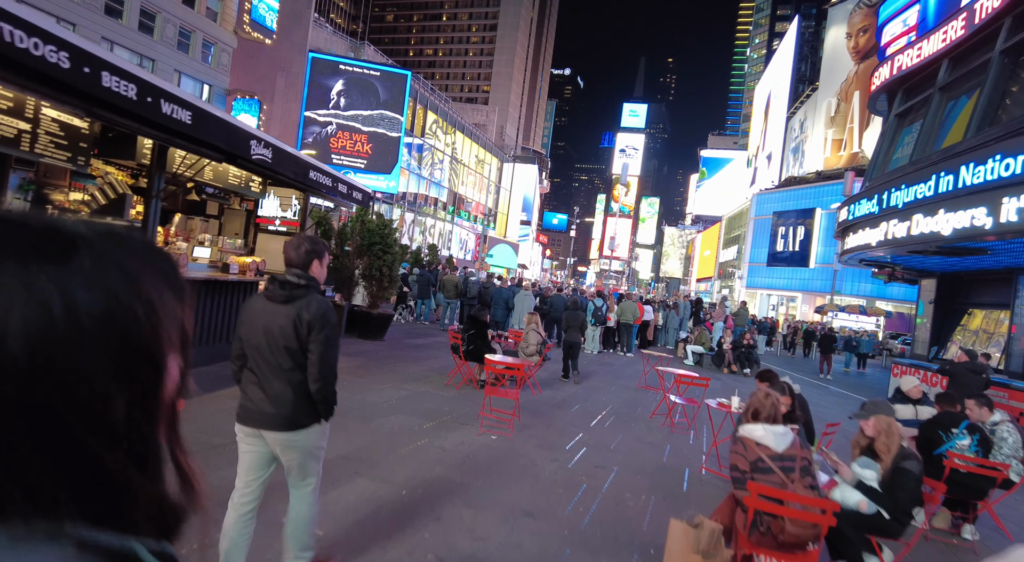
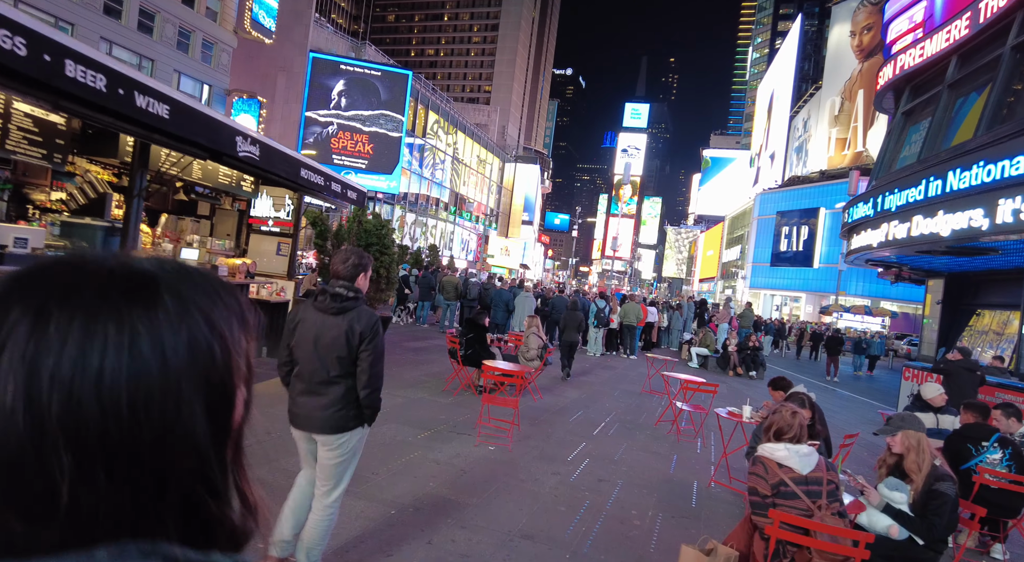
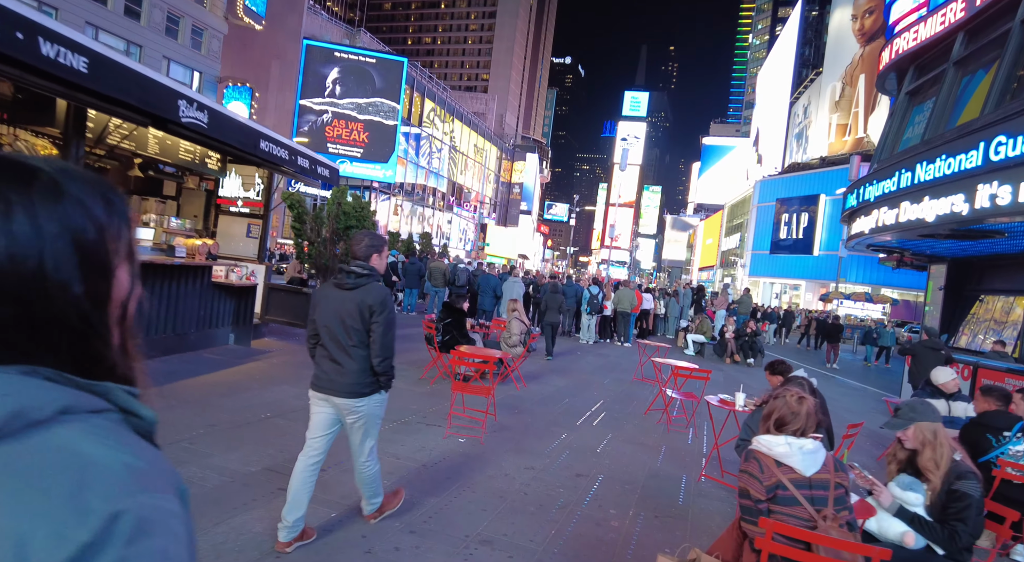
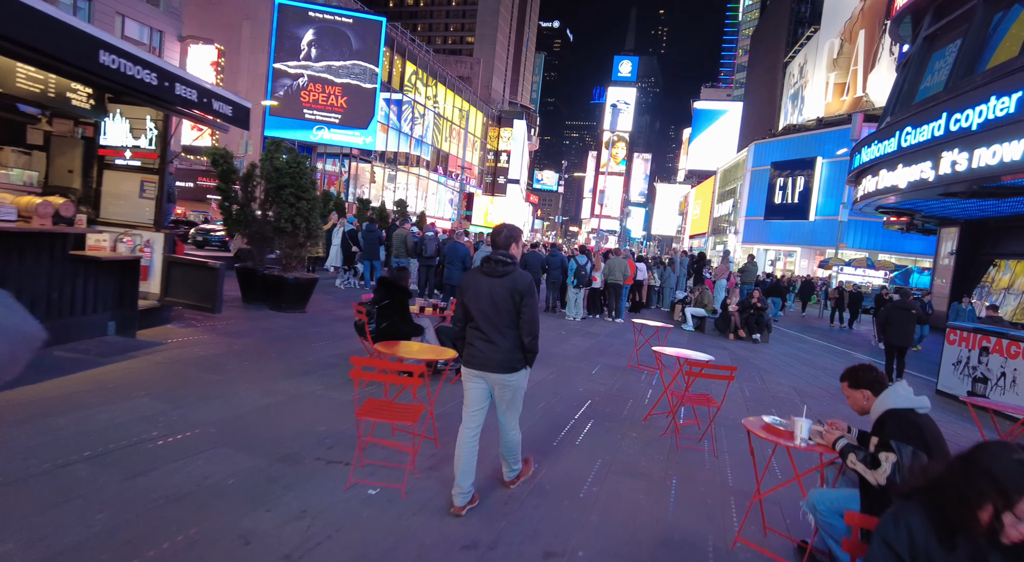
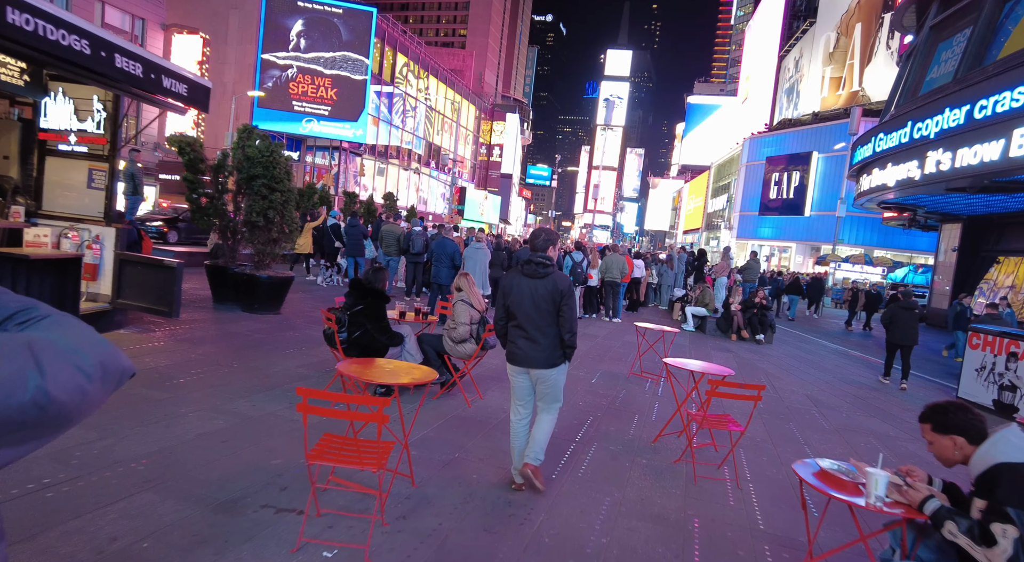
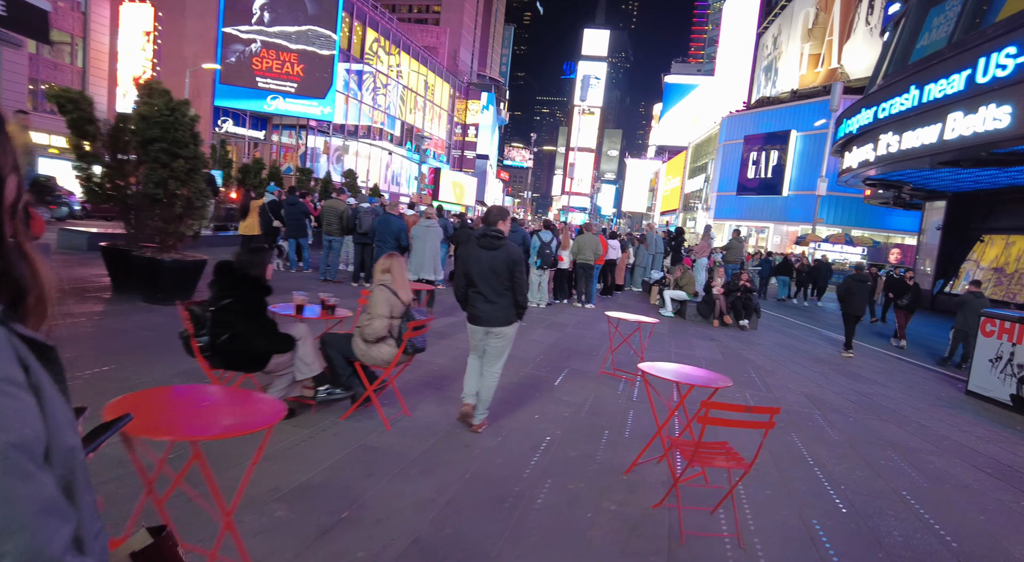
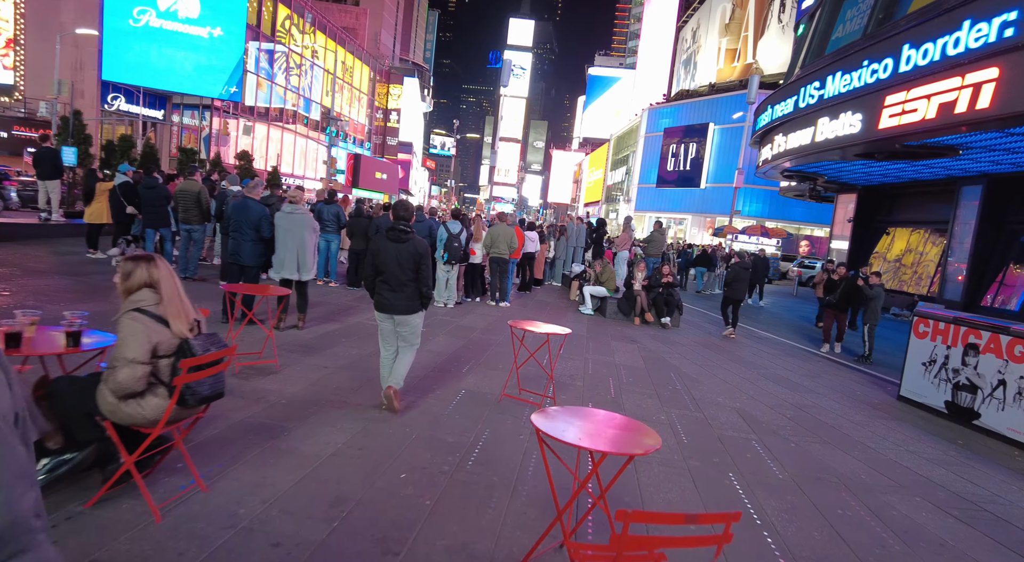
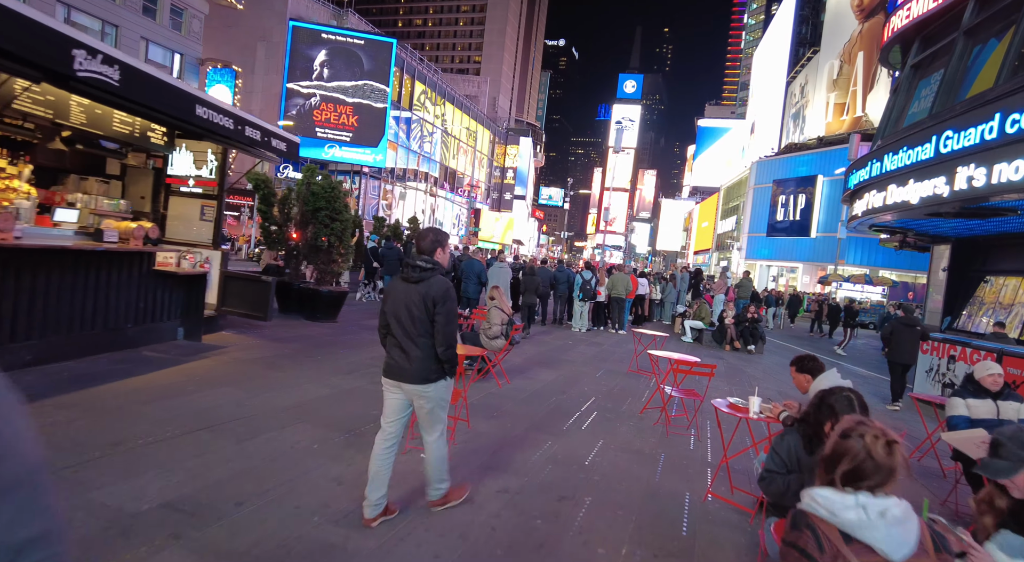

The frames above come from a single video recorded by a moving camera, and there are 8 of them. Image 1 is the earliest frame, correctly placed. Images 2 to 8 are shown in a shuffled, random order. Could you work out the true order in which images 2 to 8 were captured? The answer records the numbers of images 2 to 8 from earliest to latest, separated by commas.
2, 3, 8, 4, 5, 6, 7
